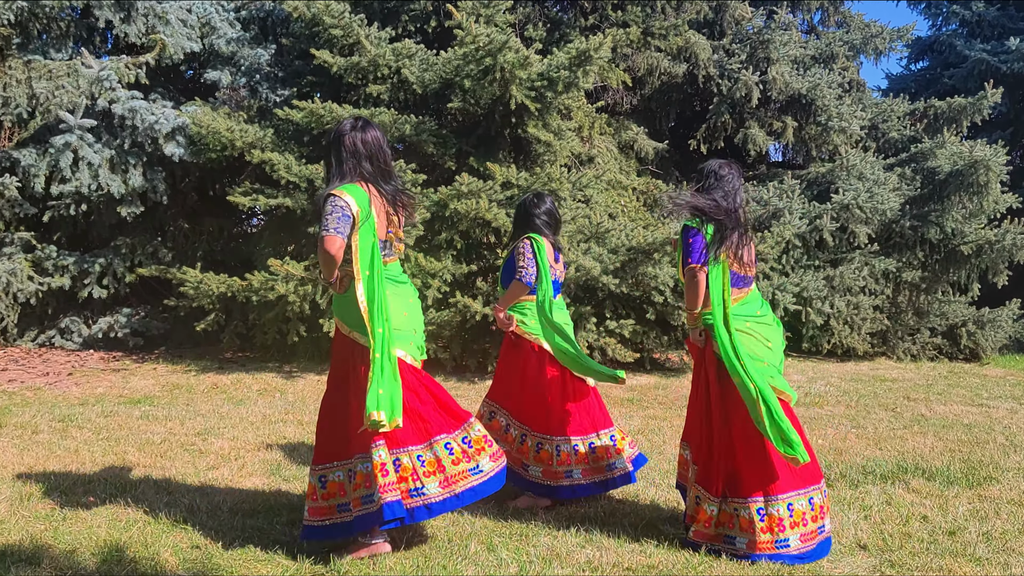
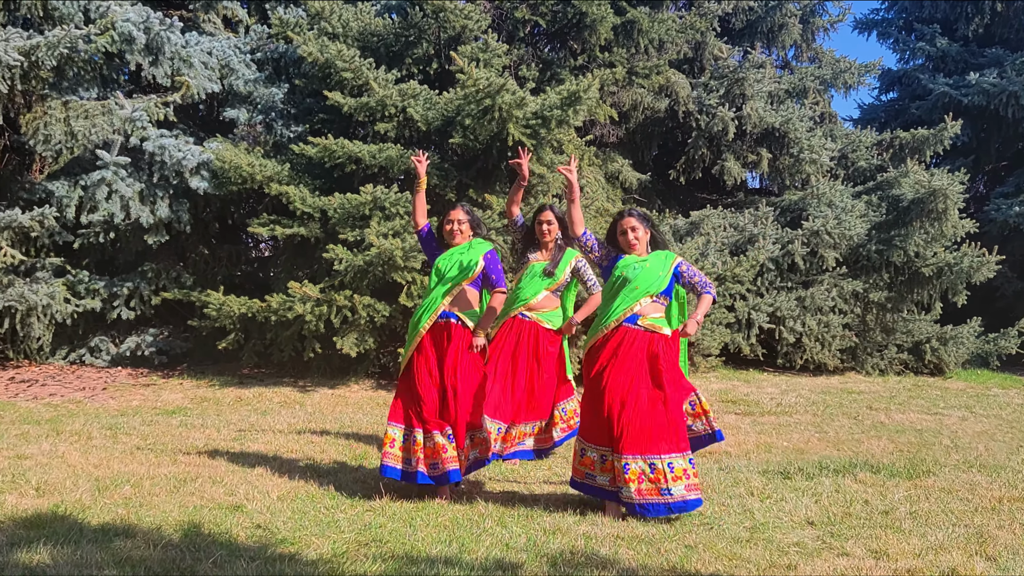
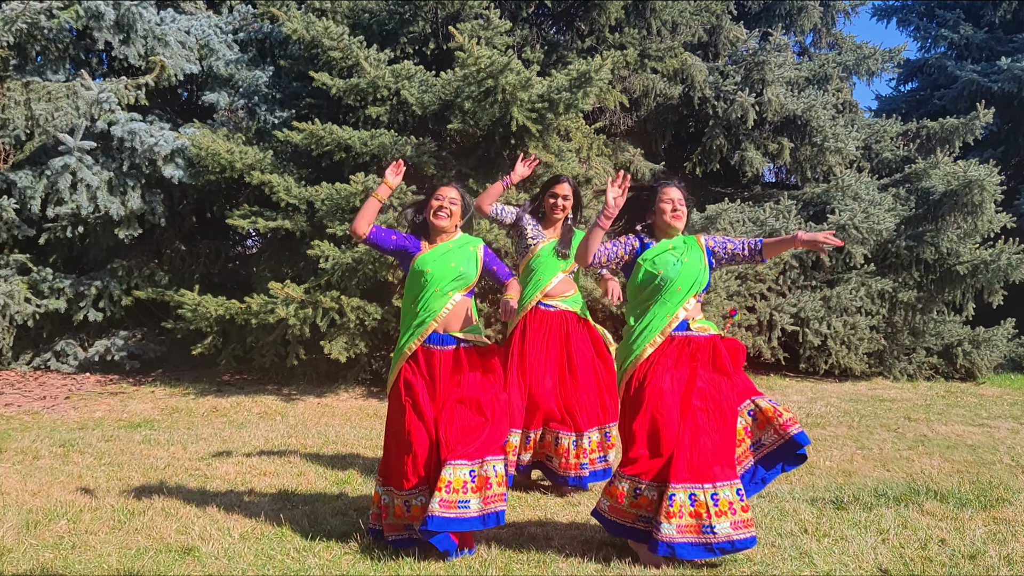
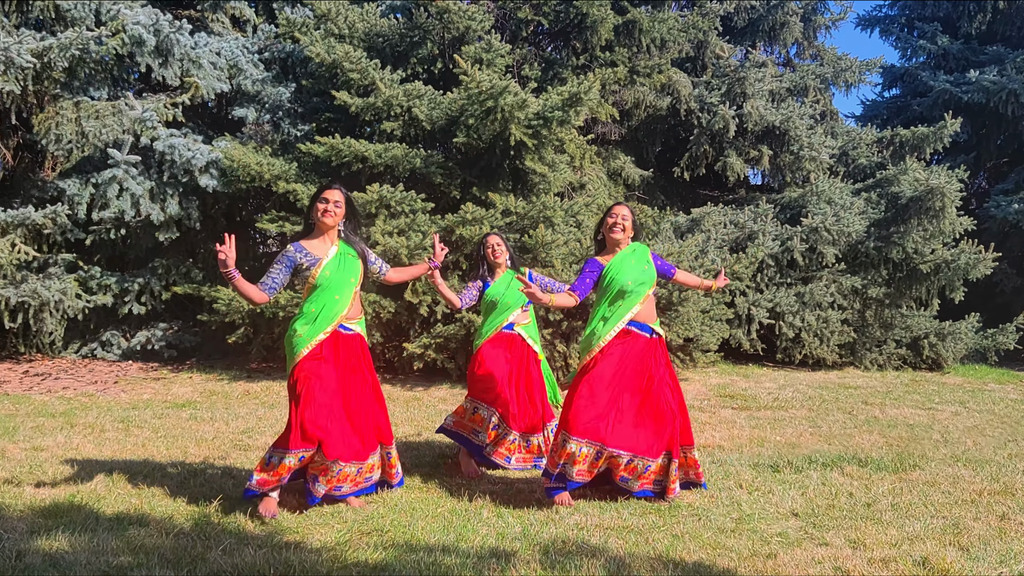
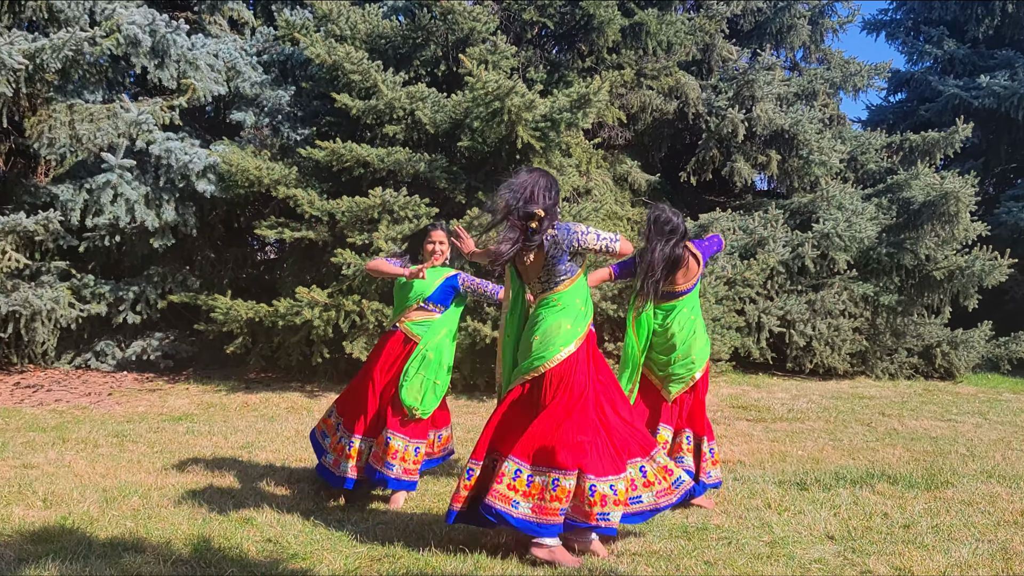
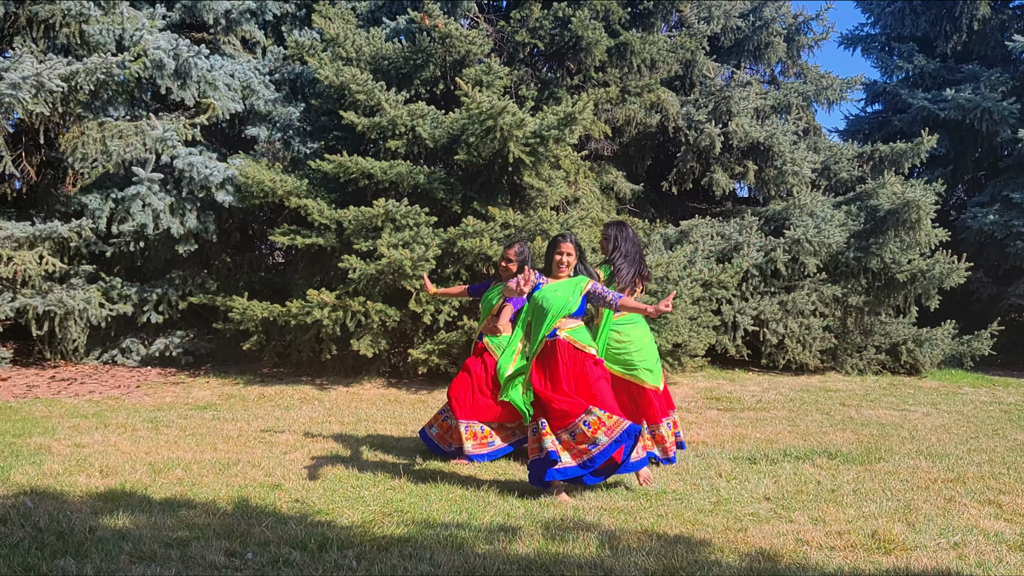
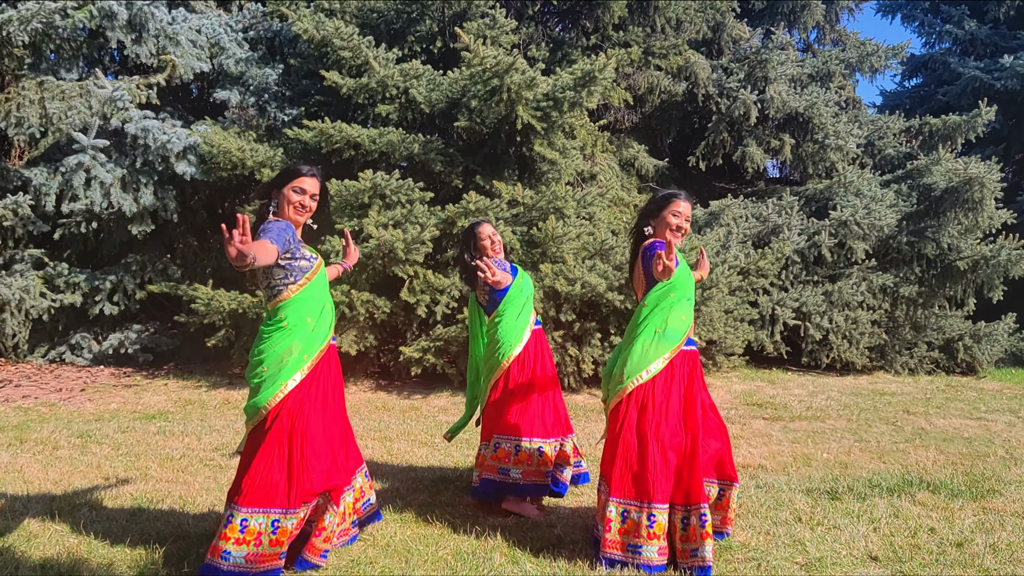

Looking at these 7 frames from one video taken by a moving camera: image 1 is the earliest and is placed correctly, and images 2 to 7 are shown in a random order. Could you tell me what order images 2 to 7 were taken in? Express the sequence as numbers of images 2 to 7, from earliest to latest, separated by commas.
4, 7, 5, 6, 2, 3
